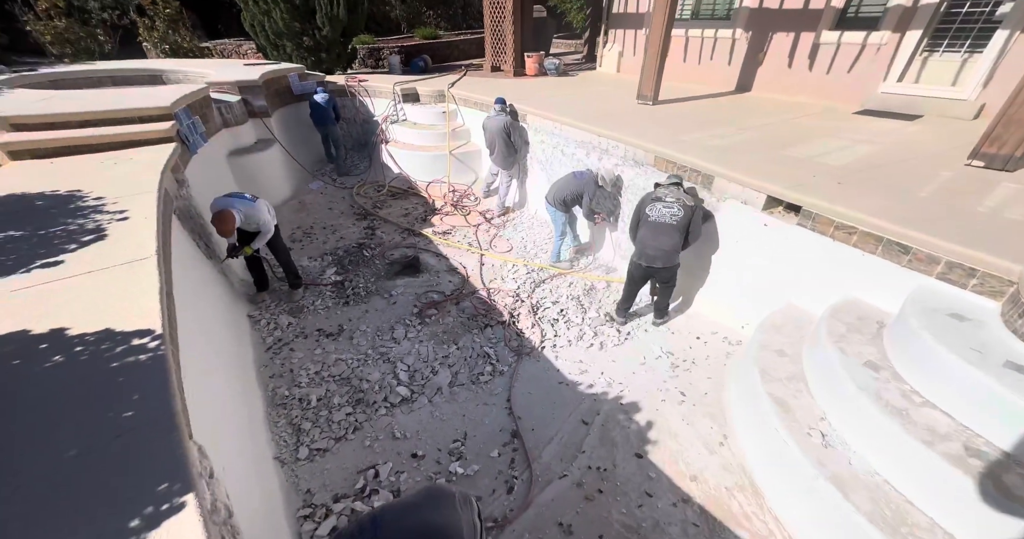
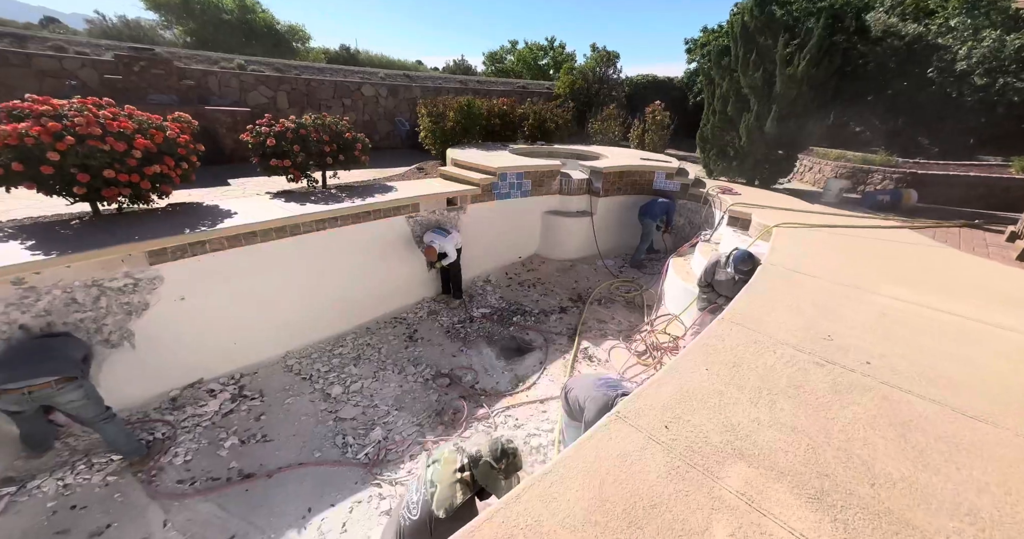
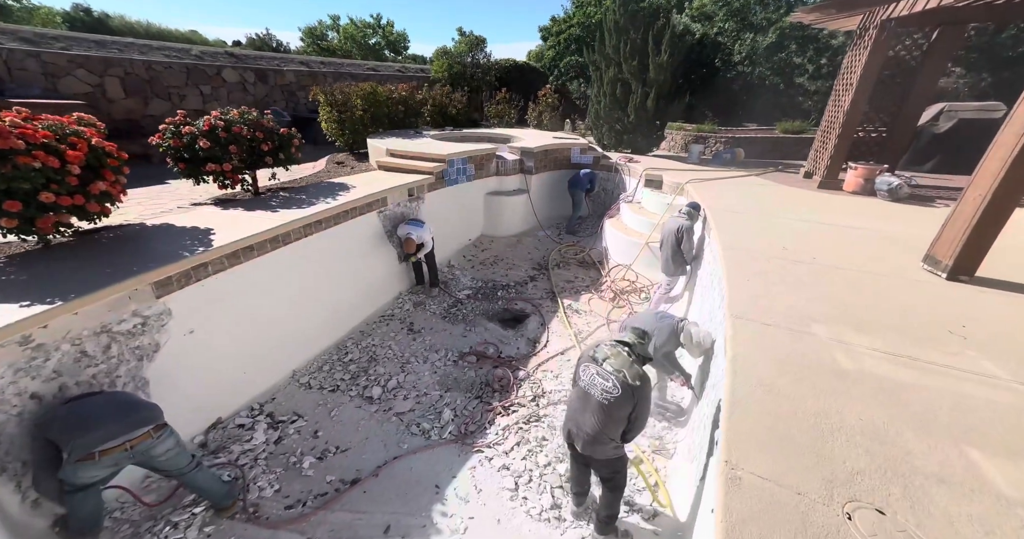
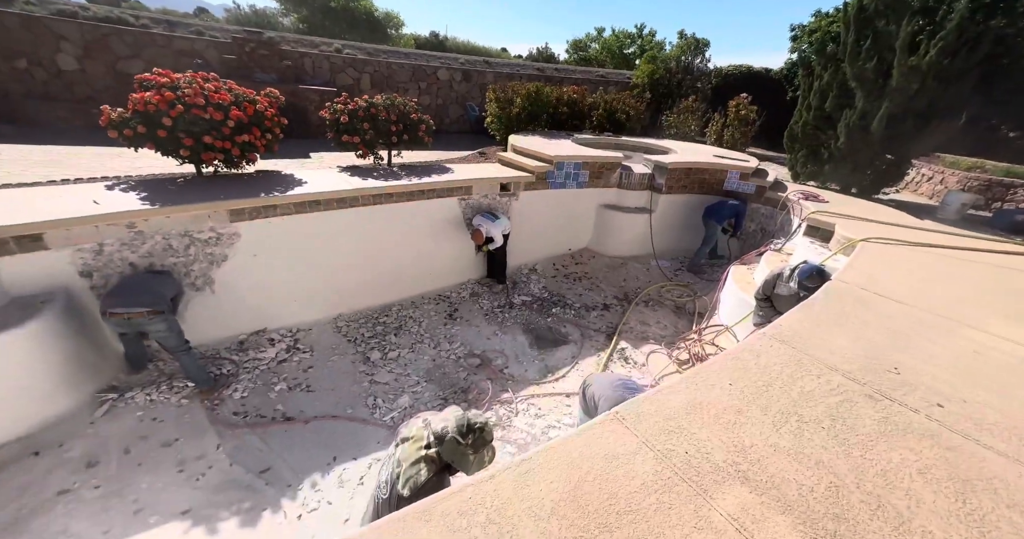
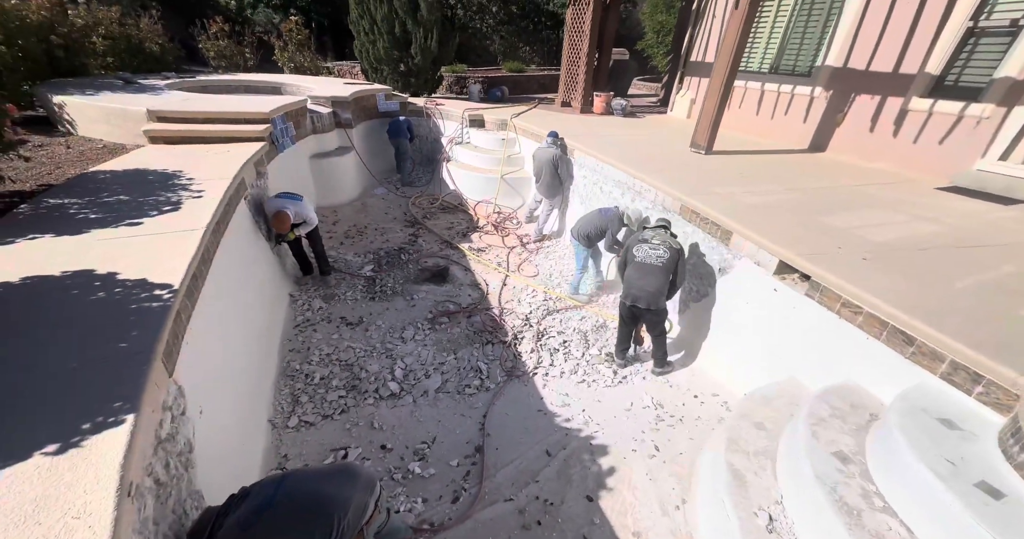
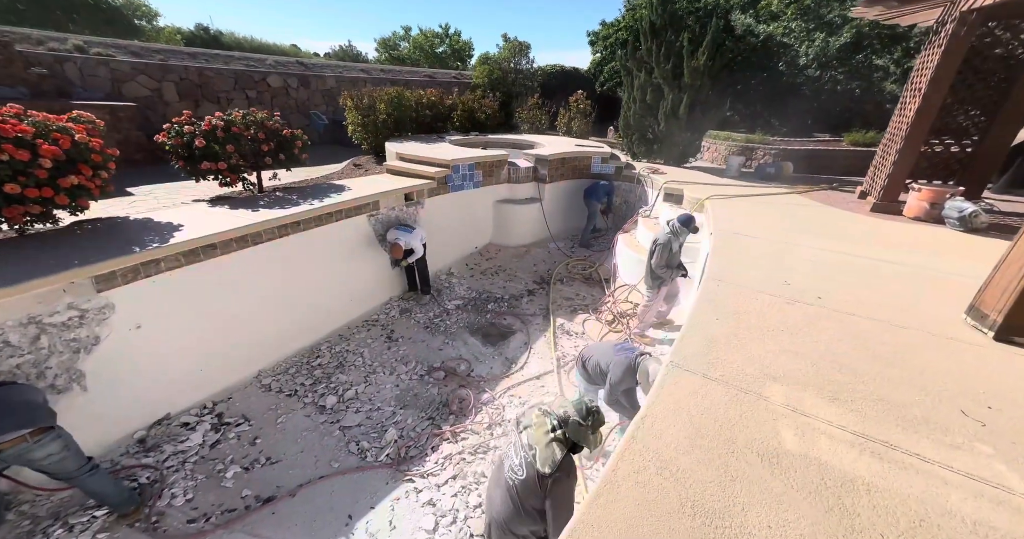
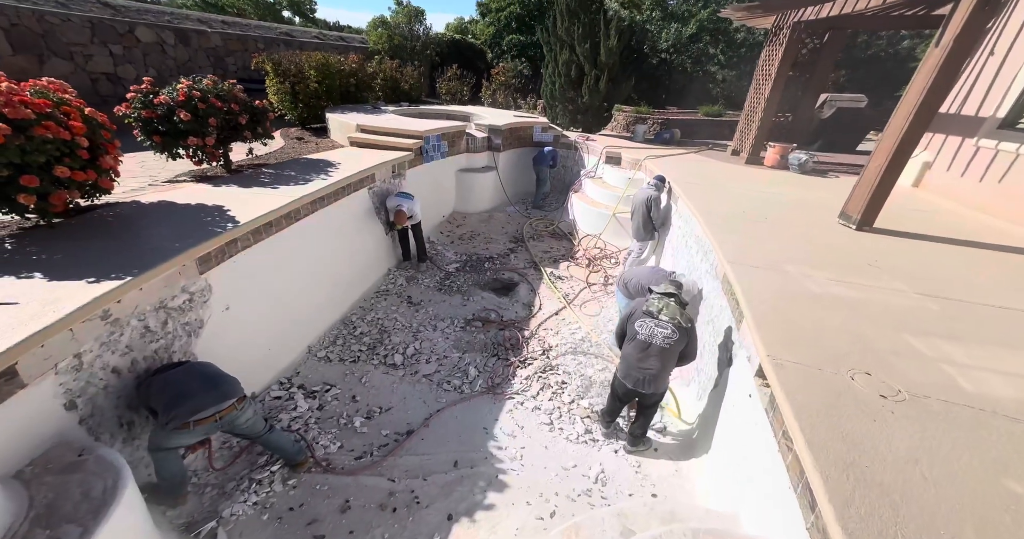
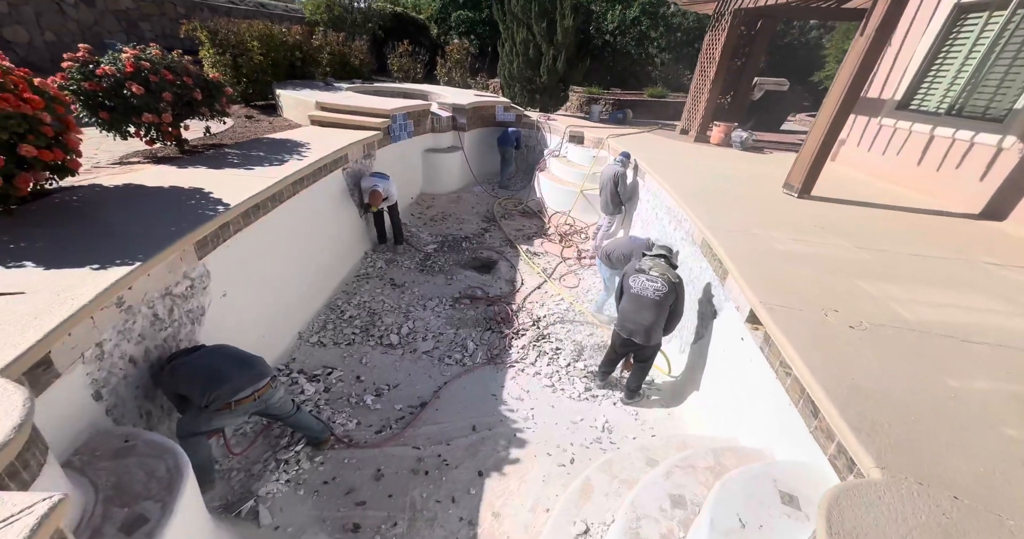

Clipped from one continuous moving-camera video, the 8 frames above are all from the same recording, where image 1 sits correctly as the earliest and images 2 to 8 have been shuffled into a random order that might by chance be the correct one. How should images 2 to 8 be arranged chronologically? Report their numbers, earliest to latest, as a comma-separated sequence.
5, 8, 7, 3, 6, 2, 4
